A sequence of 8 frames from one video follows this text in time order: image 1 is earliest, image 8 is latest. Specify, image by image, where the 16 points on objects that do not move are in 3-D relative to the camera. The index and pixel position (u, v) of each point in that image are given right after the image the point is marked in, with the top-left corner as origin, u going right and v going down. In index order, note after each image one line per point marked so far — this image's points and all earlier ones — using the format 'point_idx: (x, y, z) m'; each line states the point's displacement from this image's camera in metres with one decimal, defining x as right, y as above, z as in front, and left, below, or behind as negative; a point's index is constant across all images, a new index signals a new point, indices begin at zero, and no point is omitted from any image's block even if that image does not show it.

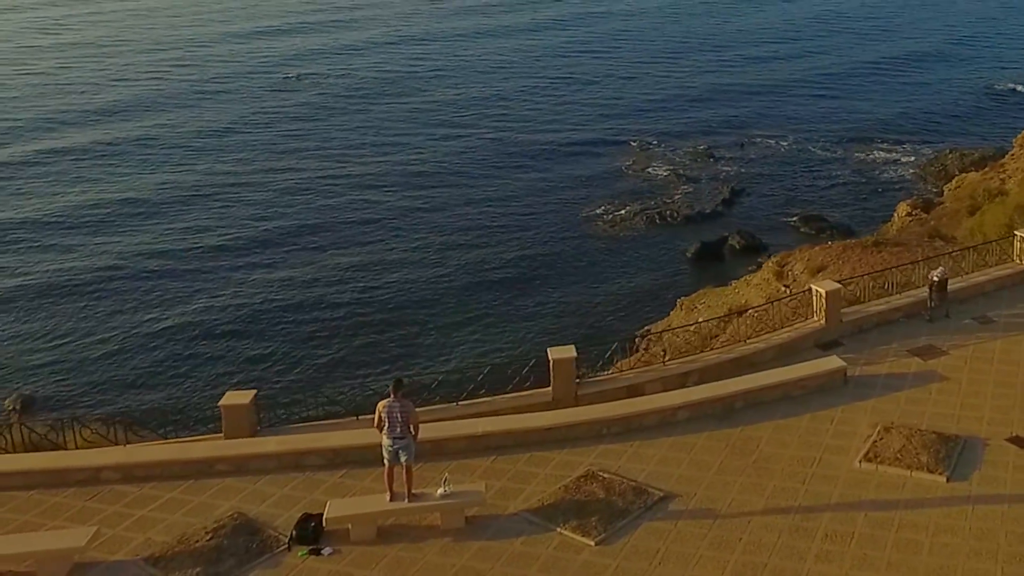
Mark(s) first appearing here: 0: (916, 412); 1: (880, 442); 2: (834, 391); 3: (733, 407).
0: (+5.2, -1.6, +8.7) m
1: (+4.6, -1.9, +8.4) m
2: (+4.6, -1.5, +9.7) m
3: (+3.3, -1.8, +10.0) m
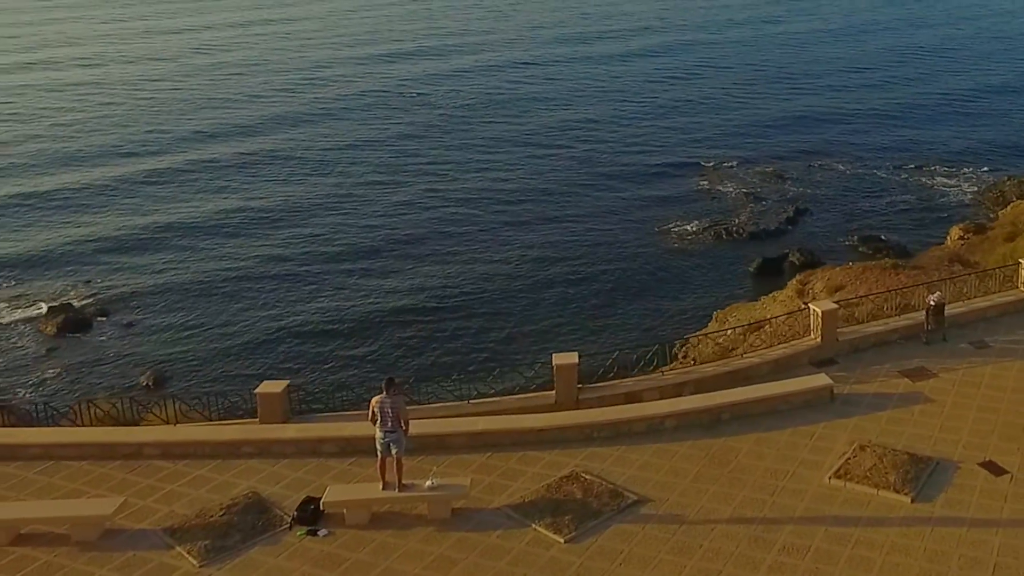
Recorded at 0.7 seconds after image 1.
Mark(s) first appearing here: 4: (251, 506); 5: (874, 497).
0: (+4.8, -1.9, +8.6) m
1: (+4.2, -2.1, +8.4) m
2: (+4.3, -1.7, +9.7) m
3: (+3.1, -1.9, +10.1) m
4: (-4.7, -4.0, +12.3) m
5: (+4.2, -2.4, +7.8) m
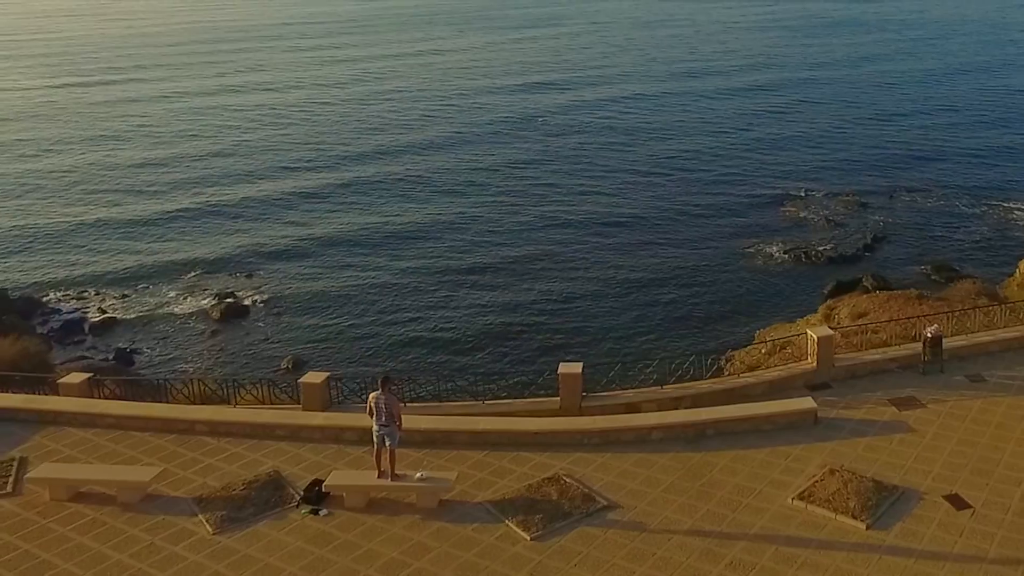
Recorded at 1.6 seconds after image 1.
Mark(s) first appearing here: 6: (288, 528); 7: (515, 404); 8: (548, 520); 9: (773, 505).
0: (+4.4, -2.2, +8.4) m
1: (+3.8, -2.4, +8.3) m
2: (+4.0, -2.0, +9.6) m
3: (+2.9, -2.2, +10.1) m
4: (-4.7, -3.8, +13.2) m
5: (+3.7, -2.7, +7.7) m
6: (-3.9, -4.2, +11.8) m
7: (-0.1, -2.3, +13.3) m
8: (+0.5, -3.2, +9.4) m
9: (+3.2, -2.7, +8.3) m
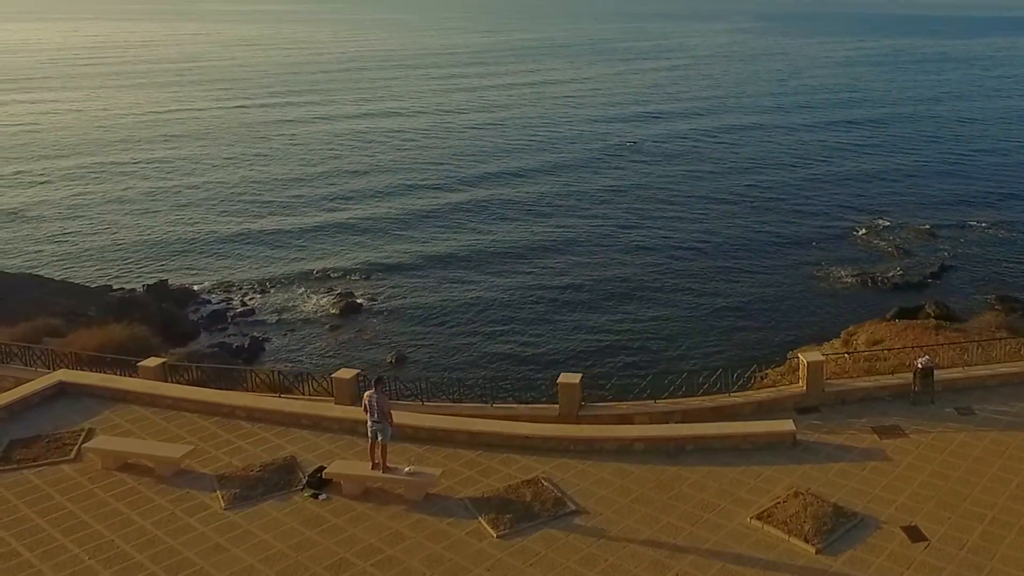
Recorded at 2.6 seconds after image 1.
0: (+3.9, -2.4, +8.2) m
1: (+3.2, -2.6, +8.1) m
2: (+3.7, -2.3, +9.3) m
3: (+2.6, -2.4, +10.0) m
4: (-4.7, -3.7, +13.9) m
5: (+3.0, -2.8, +7.6) m
6: (-4.1, -4.1, +12.4) m
7: (0.0, -2.4, +13.5) m
8: (+0.1, -3.3, +9.5) m
9: (+2.7, -2.8, +8.2) m
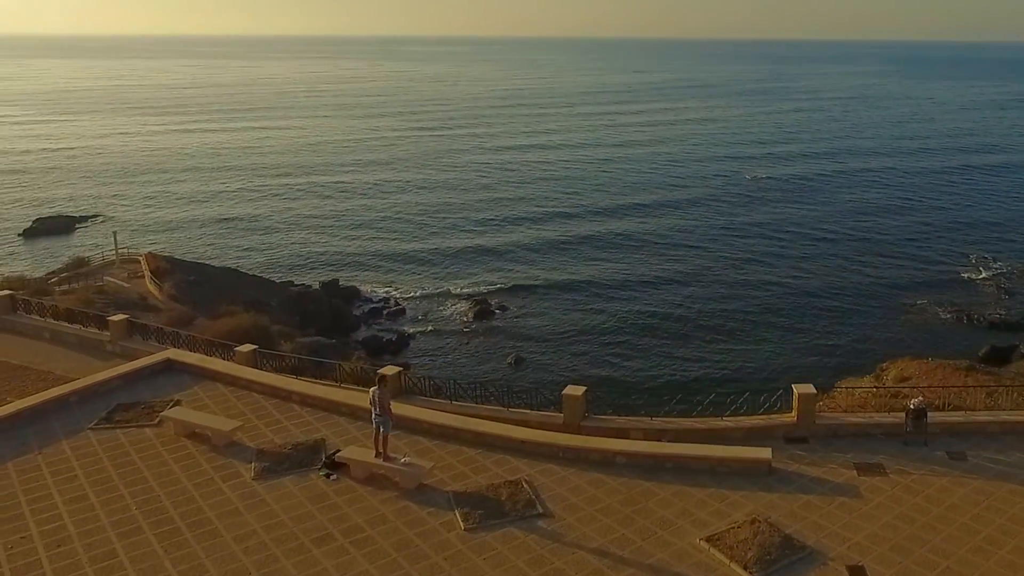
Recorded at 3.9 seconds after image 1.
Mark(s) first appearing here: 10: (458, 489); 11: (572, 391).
0: (+3.3, -2.7, +7.8) m
1: (+2.6, -2.8, +7.8) m
2: (+3.2, -2.5, +9.0) m
3: (+2.2, -2.6, +9.8) m
4: (-4.5, -3.4, +14.7) m
5: (+2.3, -3.0, +7.3) m
6: (-4.1, -3.8, +13.2) m
7: (+0.2, -2.5, +13.6) m
8: (-0.4, -3.3, +9.7) m
9: (+2.0, -3.0, +8.0) m
10: (-0.9, -3.3, +11.0) m
11: (+1.1, -1.8, +12.0) m
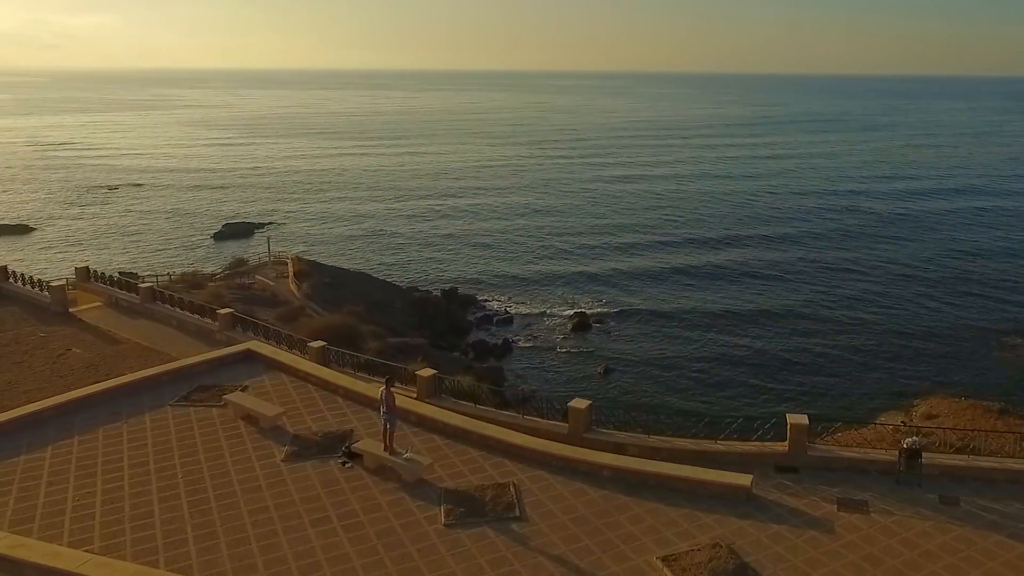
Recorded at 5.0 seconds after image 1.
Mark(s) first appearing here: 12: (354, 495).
0: (+2.7, -2.8, +7.4) m
1: (+2.0, -2.9, +7.5) m
2: (+2.8, -2.8, +8.6) m
3: (+2.0, -2.8, +9.5) m
4: (-4.0, -3.3, +15.3) m
5: (+1.7, -3.1, +7.0) m
6: (-3.9, -3.7, +13.7) m
7: (+0.5, -2.7, +13.6) m
8: (-0.7, -3.3, +9.7) m
9: (+1.5, -3.1, +7.7) m
10: (-1.0, -3.3, +11.1) m
11: (+1.2, -2.0, +11.9) m
12: (-2.9, -3.7, +12.2) m
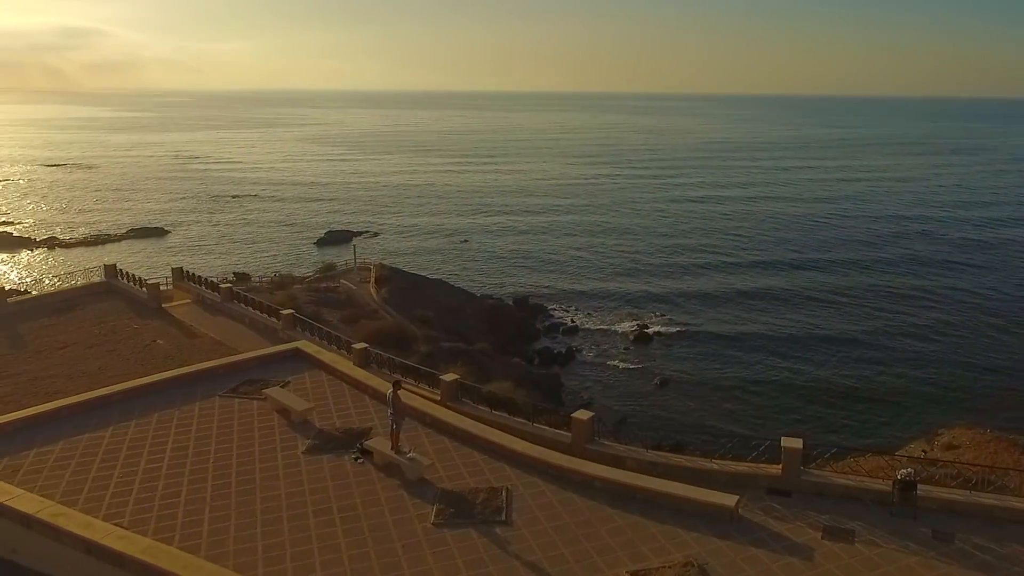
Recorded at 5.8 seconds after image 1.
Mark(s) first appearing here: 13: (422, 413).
0: (+2.3, -3.0, +7.1) m
1: (+1.6, -3.0, +7.2) m
2: (+2.6, -2.9, +8.2) m
3: (+1.8, -2.9, +9.3) m
4: (-3.7, -3.3, +15.6) m
5: (+1.2, -3.2, +6.8) m
6: (-3.7, -3.6, +14.0) m
7: (+0.7, -2.8, +13.5) m
8: (-0.8, -3.3, +9.8) m
9: (+1.1, -3.2, +7.5) m
10: (-1.0, -3.3, +11.1) m
11: (+1.3, -2.2, +11.7) m
12: (-2.8, -3.6, +12.4) m
13: (-1.9, -2.6, +13.9) m
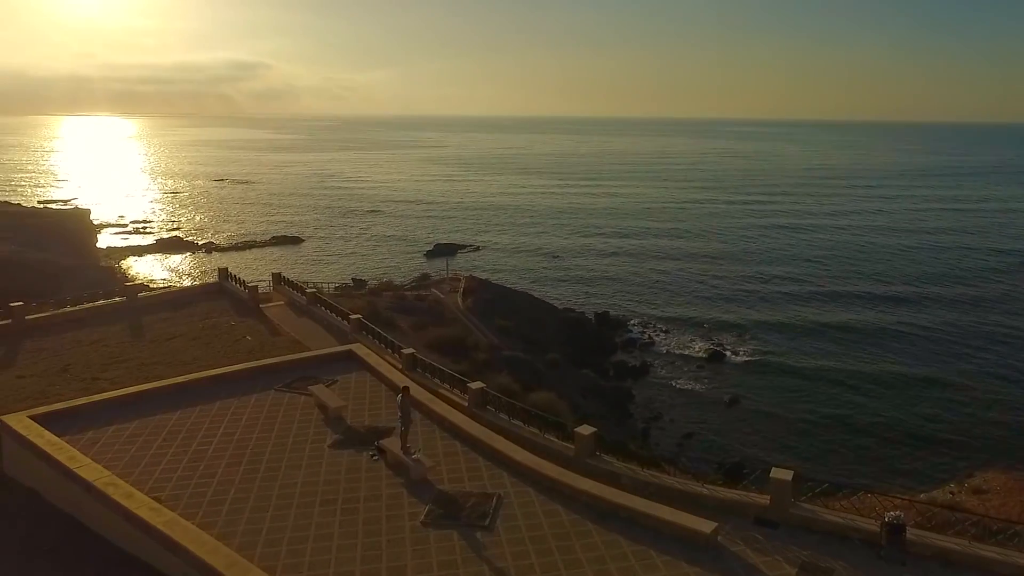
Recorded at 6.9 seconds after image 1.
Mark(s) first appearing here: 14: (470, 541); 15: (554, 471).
0: (+1.9, -3.1, +6.7) m
1: (+1.2, -3.1, +7.0) m
2: (+2.2, -3.1, +7.9) m
3: (+1.5, -3.1, +9.0) m
4: (-3.2, -3.3, +15.8) m
5: (+0.7, -3.2, +6.6) m
6: (-3.4, -3.6, +14.2) m
7: (+1.0, -3.1, +13.3) m
8: (-1.0, -3.3, +9.7) m
9: (+0.7, -3.2, +7.3) m
10: (-1.0, -3.4, +11.1) m
11: (+1.4, -2.4, +11.5) m
12: (-2.7, -3.6, +12.6) m
13: (-1.5, -2.7, +14.0) m
14: (-0.6, -3.3, +8.9) m
15: (+0.7, -2.7, +10.1) m
